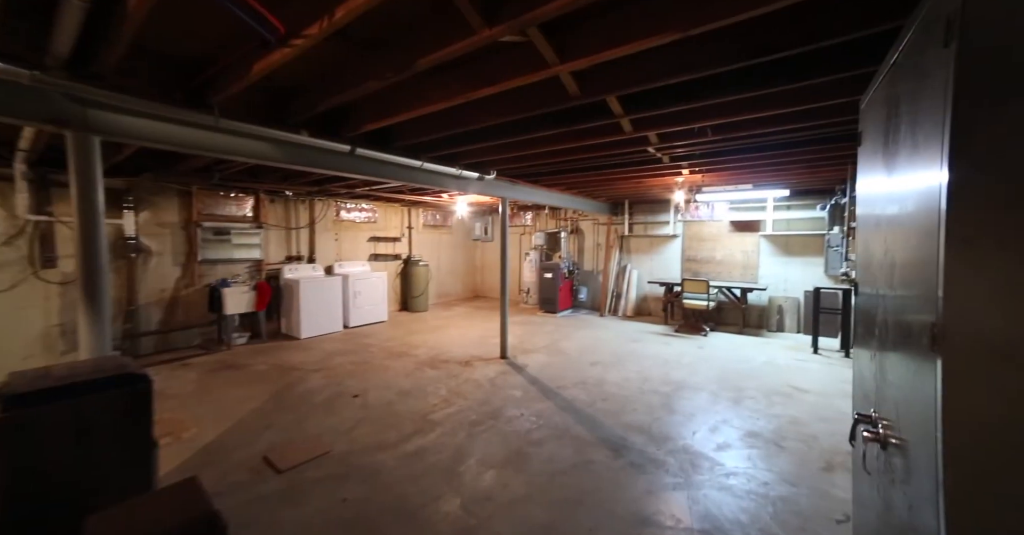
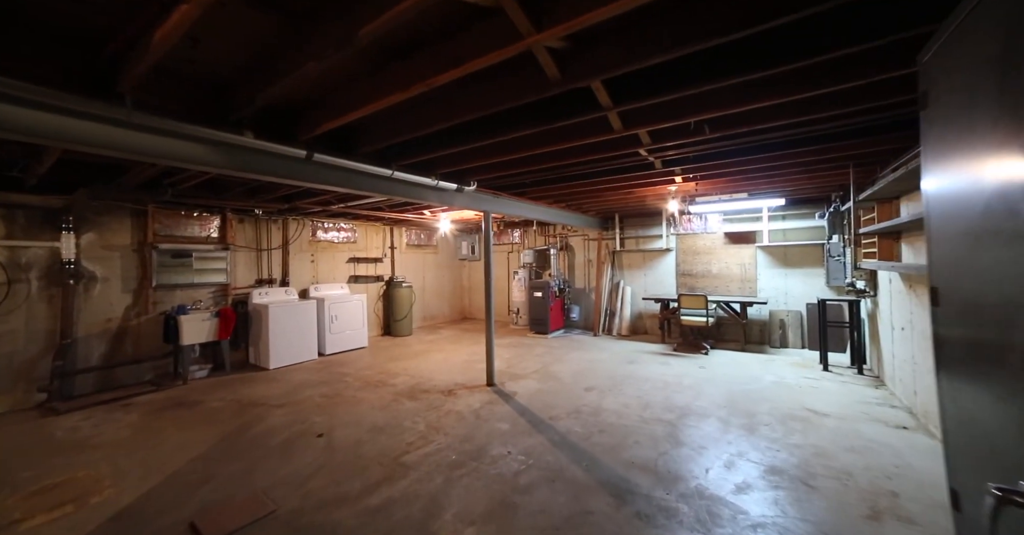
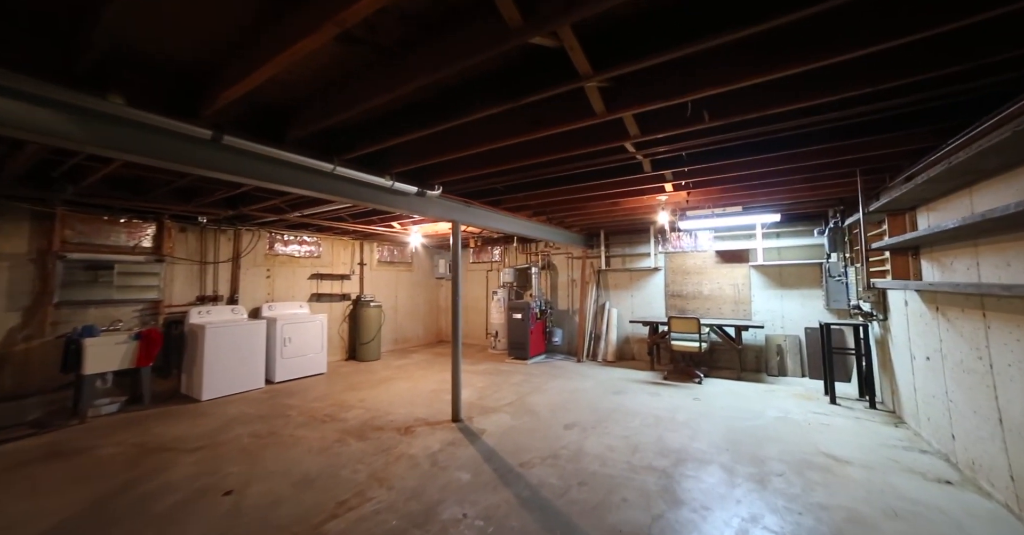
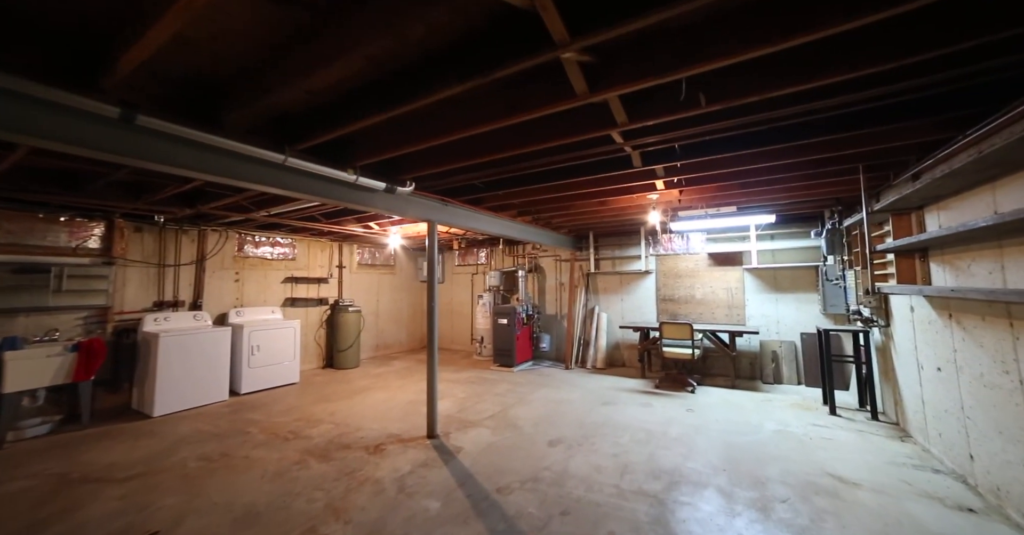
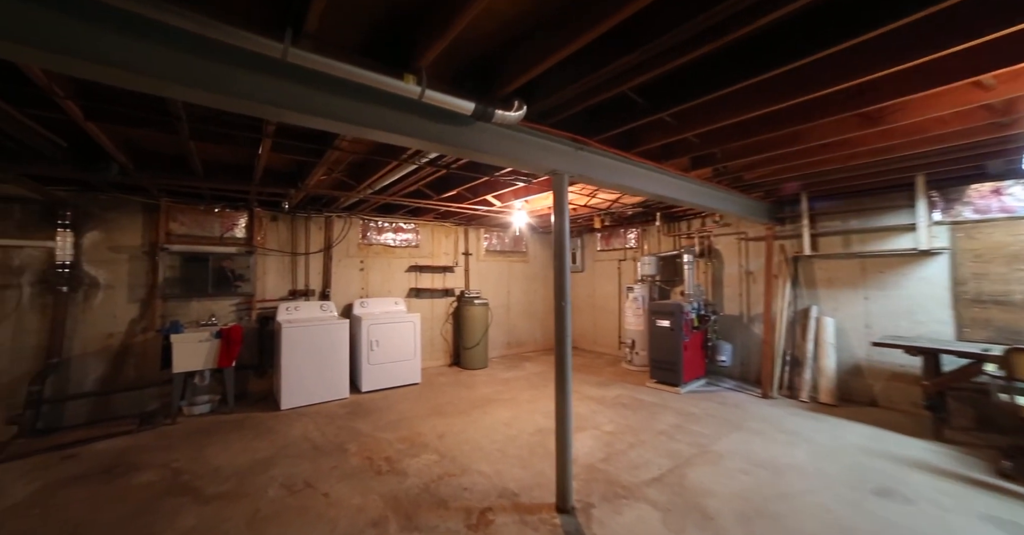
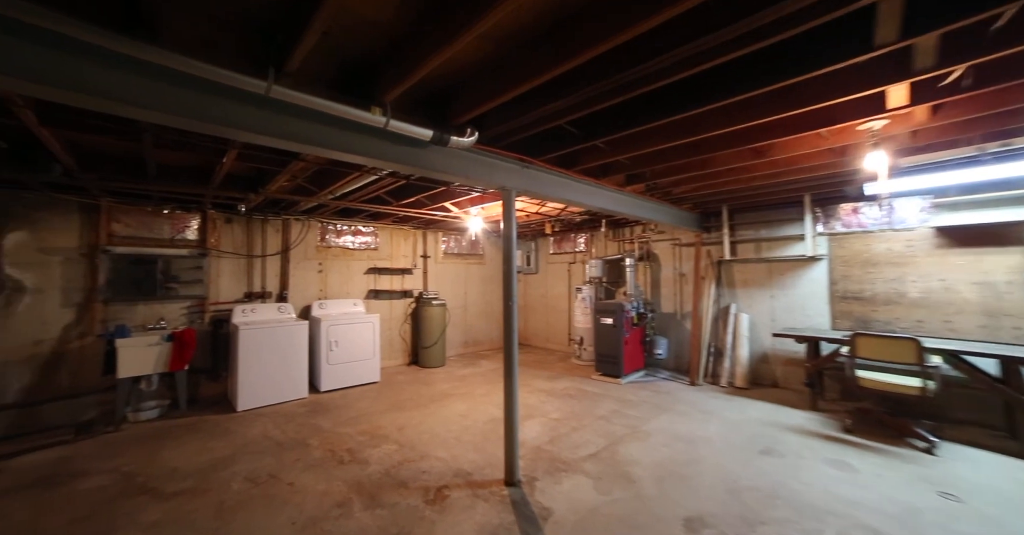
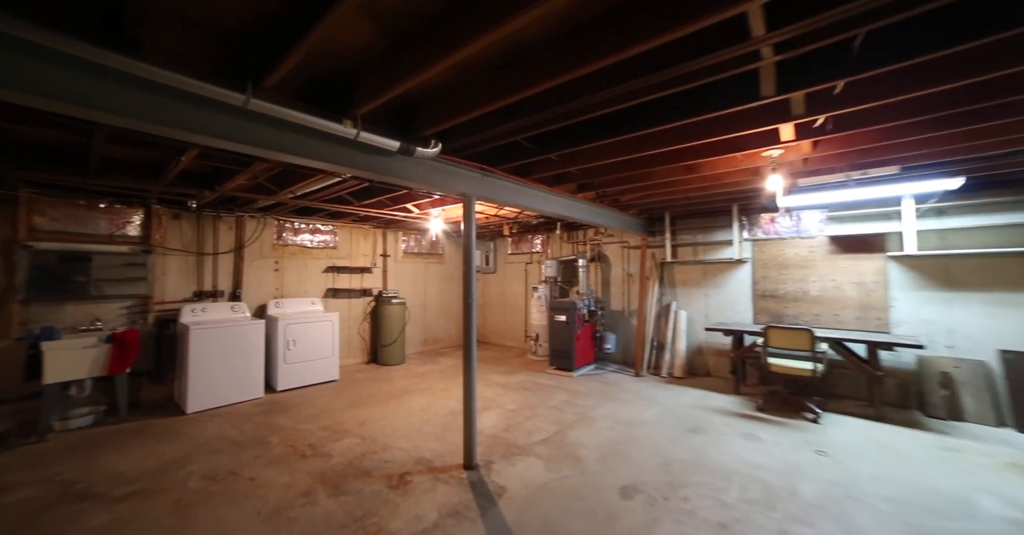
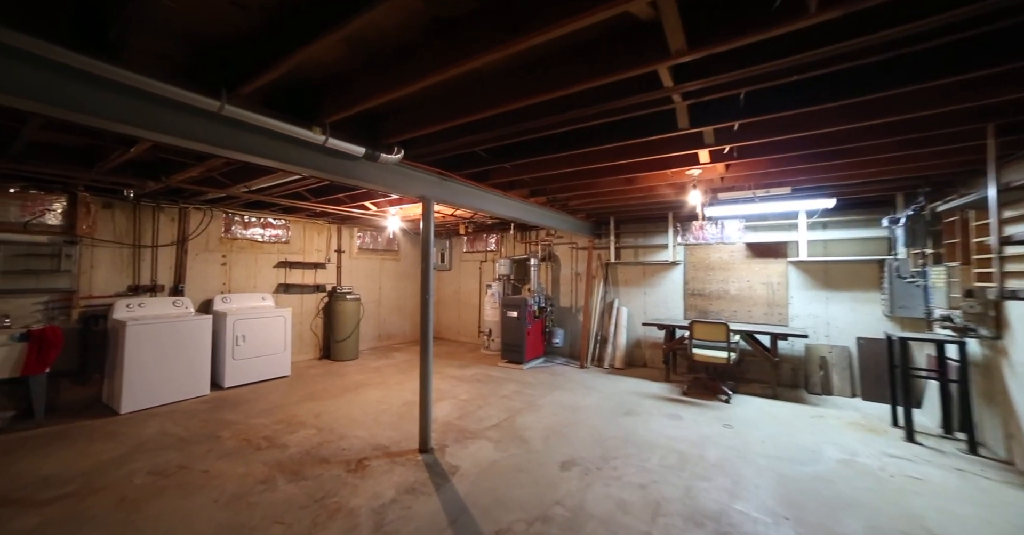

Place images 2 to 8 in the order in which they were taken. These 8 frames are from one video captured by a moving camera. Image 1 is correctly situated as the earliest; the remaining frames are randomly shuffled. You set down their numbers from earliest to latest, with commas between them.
2, 3, 4, 8, 7, 6, 5
